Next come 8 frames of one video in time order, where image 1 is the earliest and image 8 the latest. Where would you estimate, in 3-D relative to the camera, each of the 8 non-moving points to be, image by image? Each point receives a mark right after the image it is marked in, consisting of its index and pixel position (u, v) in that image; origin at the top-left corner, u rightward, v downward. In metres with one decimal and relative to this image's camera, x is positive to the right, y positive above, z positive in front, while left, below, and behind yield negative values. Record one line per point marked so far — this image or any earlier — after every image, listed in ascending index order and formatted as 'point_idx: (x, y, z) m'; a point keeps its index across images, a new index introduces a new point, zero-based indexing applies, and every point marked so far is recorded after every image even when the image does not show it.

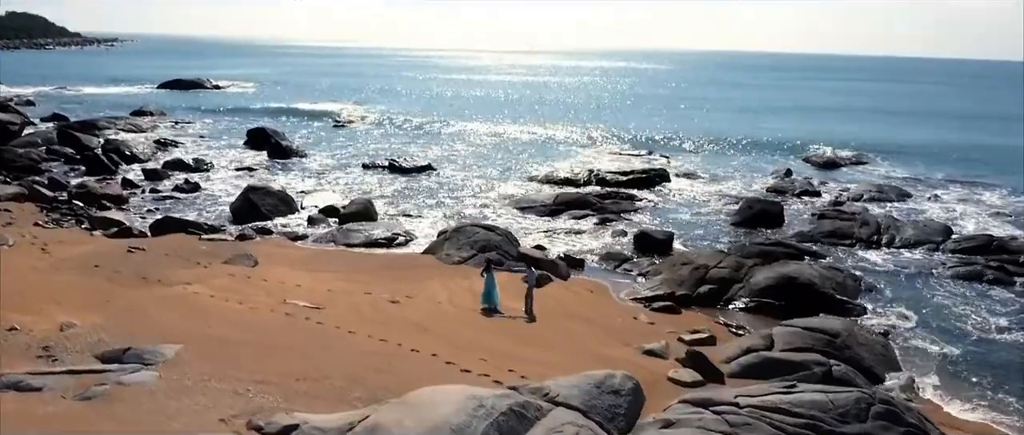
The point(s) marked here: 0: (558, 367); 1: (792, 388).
0: (+0.8, -2.3, +11.8) m
1: (+3.6, -2.2, +10.3) m
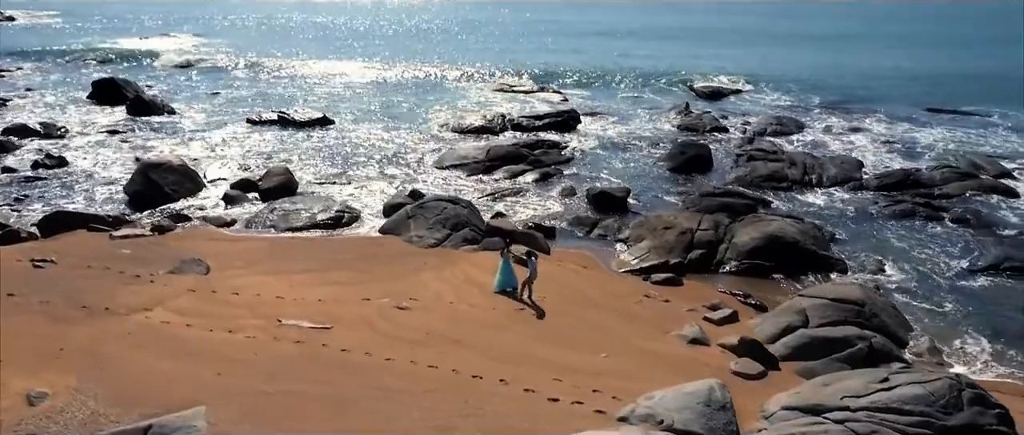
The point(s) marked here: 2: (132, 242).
0: (+1.7, -2.2, +11.0) m
1: (+4.8, -2.1, +10.2) m
2: (-7.7, -0.6, +16.0) m
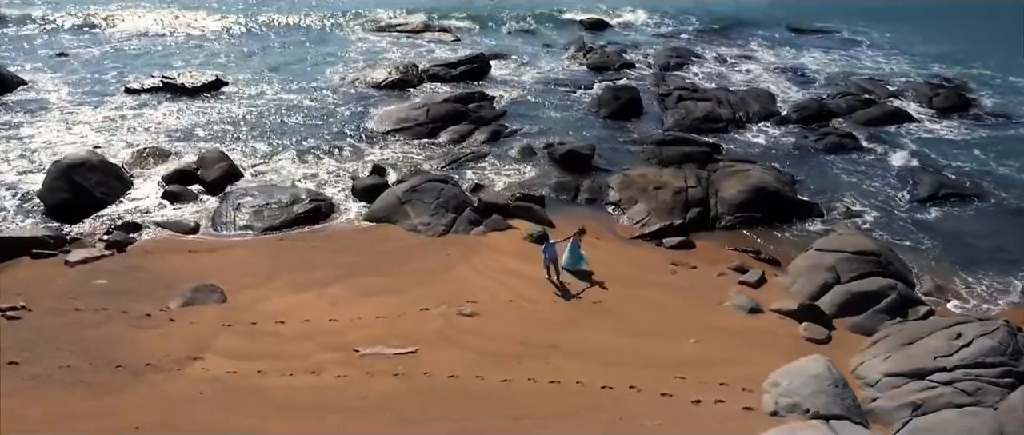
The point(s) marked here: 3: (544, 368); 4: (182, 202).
0: (+3.3, -2.1, +11.4) m
1: (+6.5, -1.7, +11.3) m
2: (-7.2, -0.9, +13.9) m
3: (+0.5, -2.1, +10.9) m
4: (-7.2, +0.4, +17.1) m
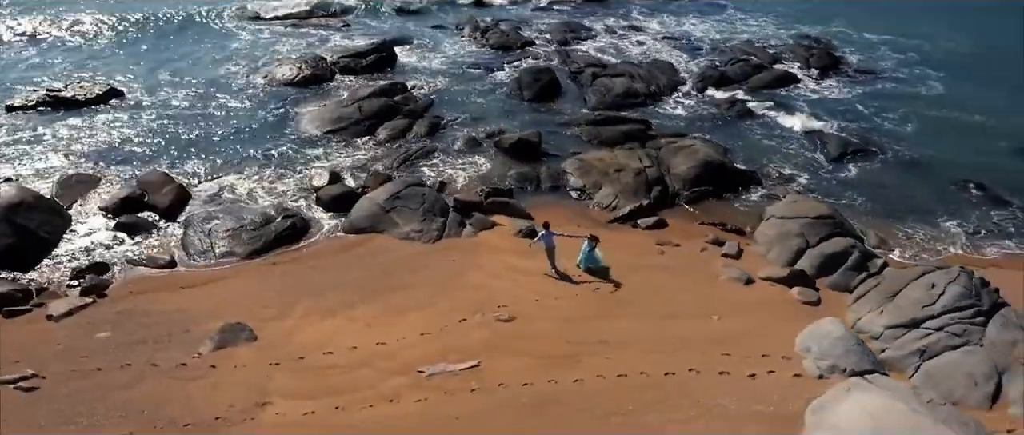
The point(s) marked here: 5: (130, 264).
0: (+4.0, -1.8, +12.6) m
1: (+7.1, -1.1, +13.2) m
2: (-6.8, -1.7, +12.9) m
3: (+1.4, -2.2, +11.7) m
4: (-7.6, -0.3, +16.1) m
5: (-7.3, -0.9, +15.0) m
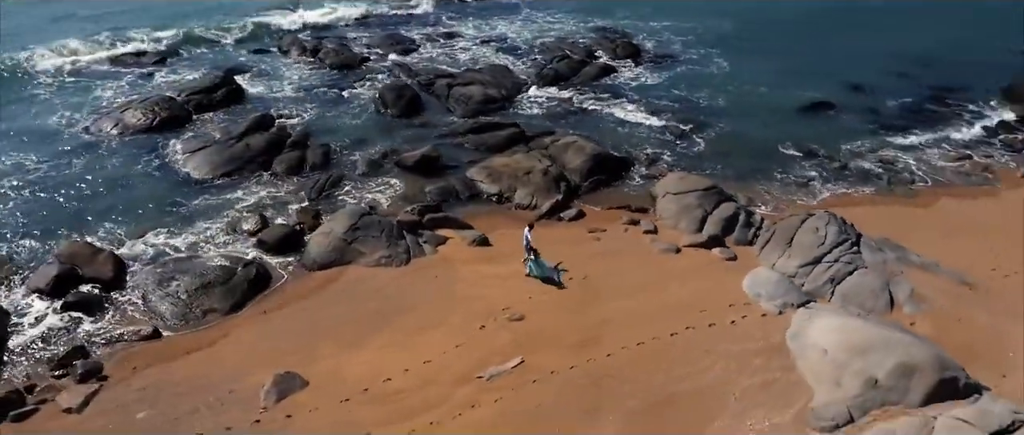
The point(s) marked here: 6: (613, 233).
0: (+4.1, -1.4, +15.7) m
1: (+6.7, -0.2, +17.1) m
2: (-6.2, -3.0, +12.7) m
3: (+1.9, -2.1, +14.0) m
4: (-8.2, -1.7, +15.4) m
5: (-7.4, -2.3, +14.5) m
6: (+2.4, -0.4, +18.6) m
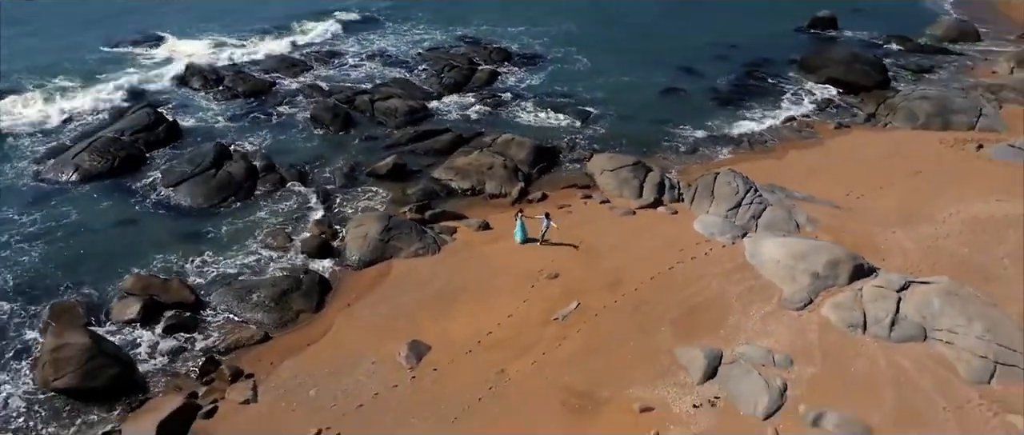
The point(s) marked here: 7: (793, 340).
0: (+4.4, -0.4, +21.1) m
1: (+6.4, +1.1, +23.1) m
2: (-4.4, -3.4, +15.5) m
3: (+3.0, -1.4, +18.9) m
4: (-7.1, -2.4, +17.5) m
5: (-6.1, -2.8, +16.9) m
6: (+1.9, +0.3, +23.4) m
7: (+5.7, -2.5, +16.1) m
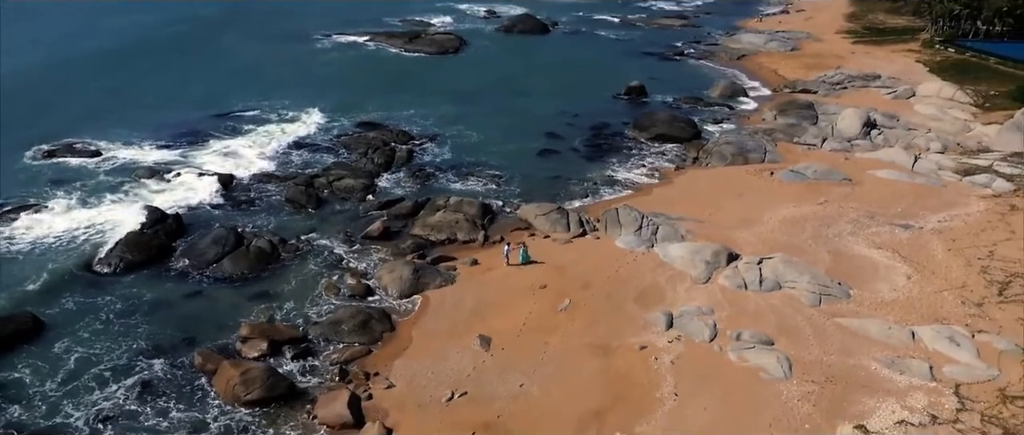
0: (+3.8, -1.3, +30.7) m
1: (+5.0, +0.2, +33.2) m
2: (-2.9, -4.6, +22.9) m
3: (+3.0, -2.2, +28.1) m
4: (-6.2, -4.1, +24.2) m
5: (-5.0, -4.4, +23.8) m
6: (+0.7, -1.0, +32.3) m
7: (+6.5, -2.7, +26.1) m
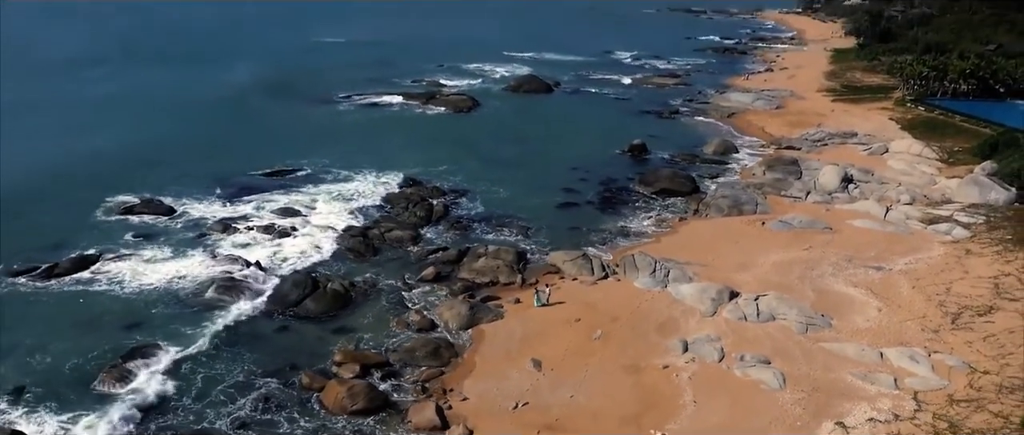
0: (+5.4, -3.4, +36.4) m
1: (+6.6, -2.0, +39.1) m
2: (-1.1, -6.2, +28.3) m
3: (+4.7, -4.1, +33.8) m
4: (-4.4, -5.9, +29.7) m
5: (-3.2, -6.1, +29.2) m
6: (+2.3, -3.2, +38.1) m
7: (+8.2, -4.5, +31.9) m
